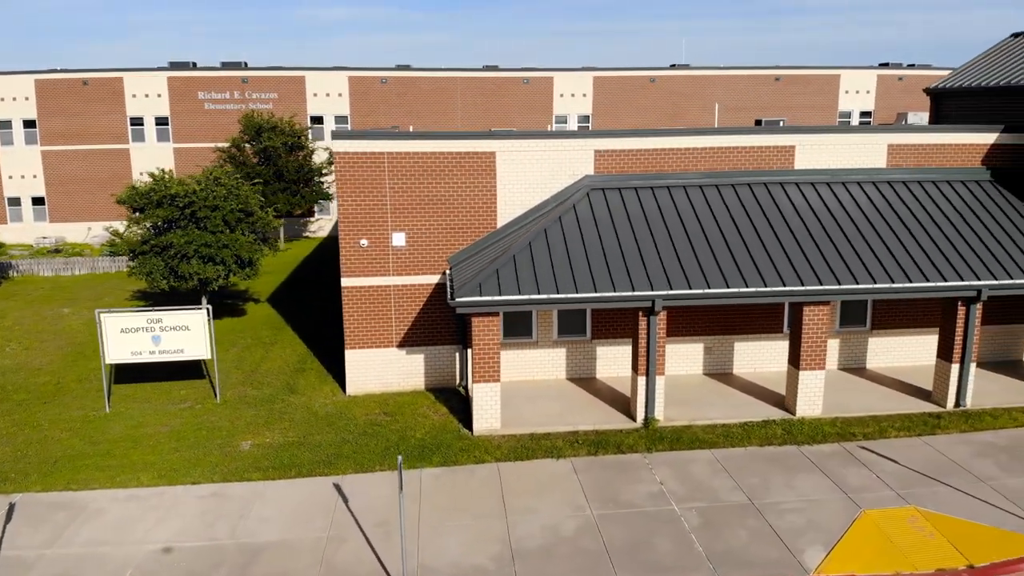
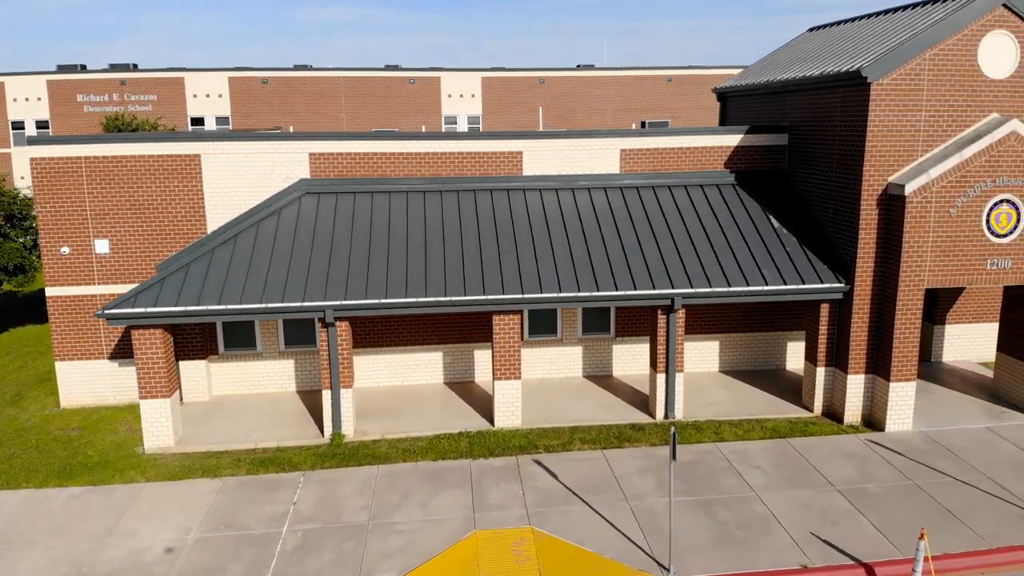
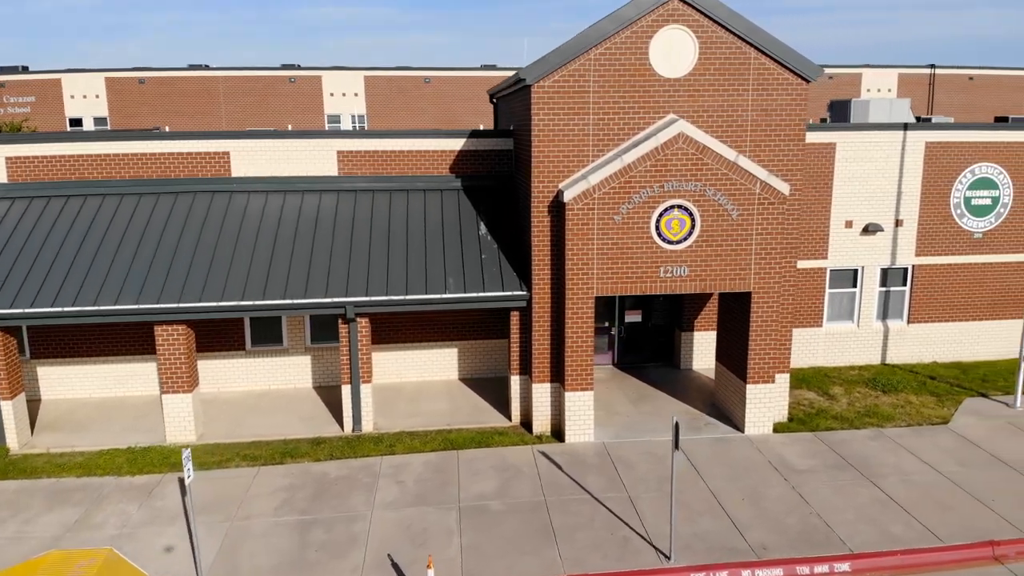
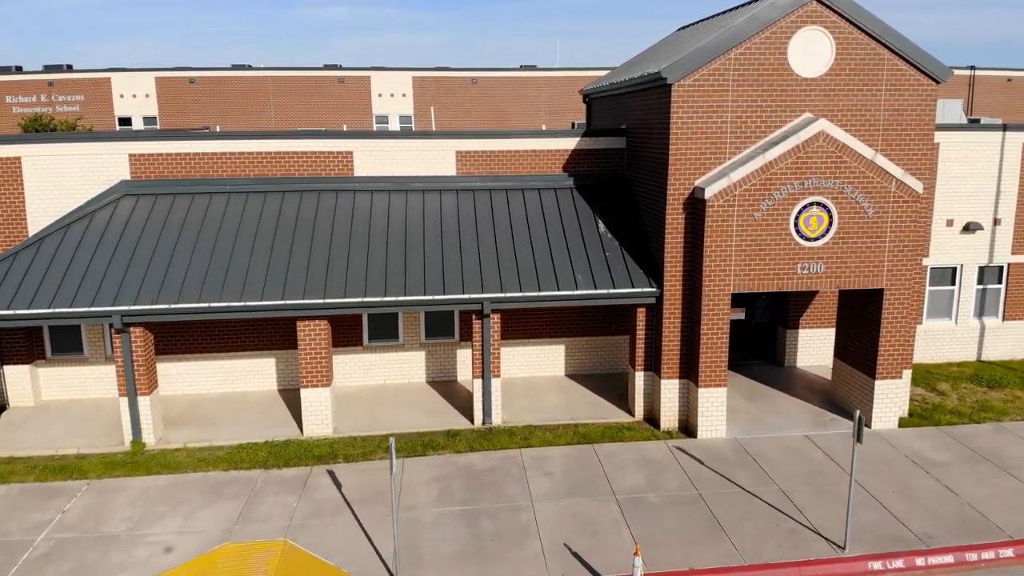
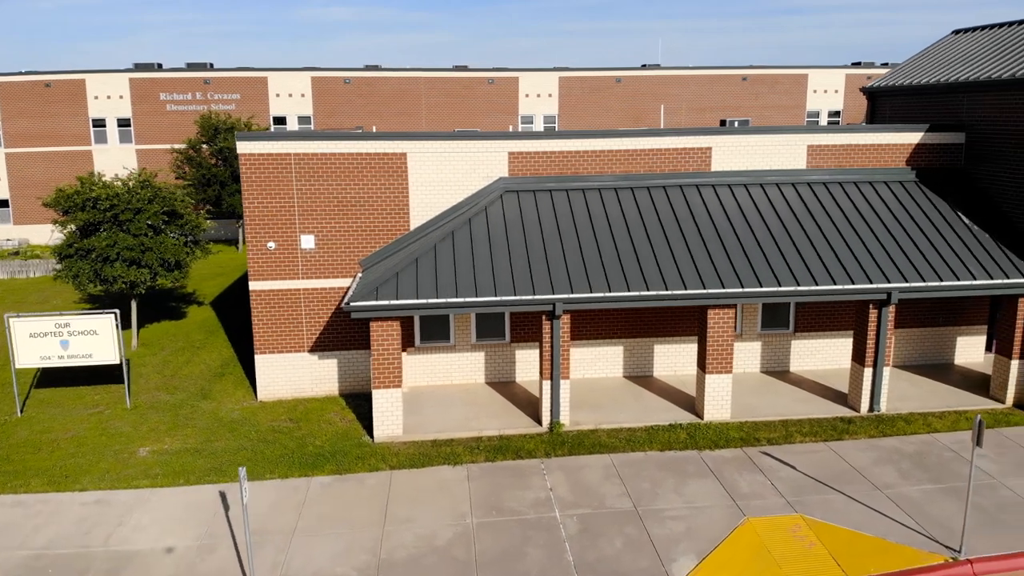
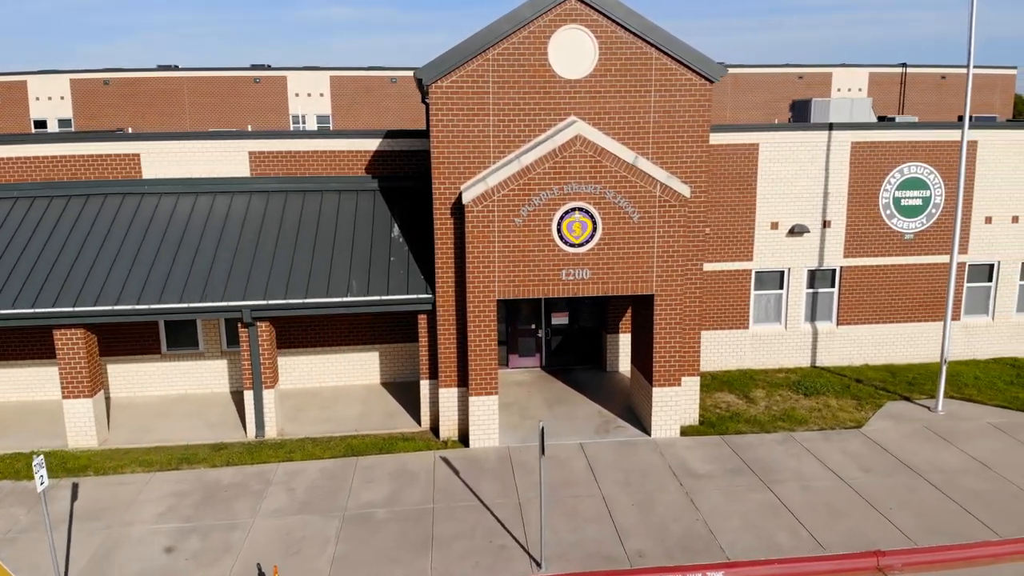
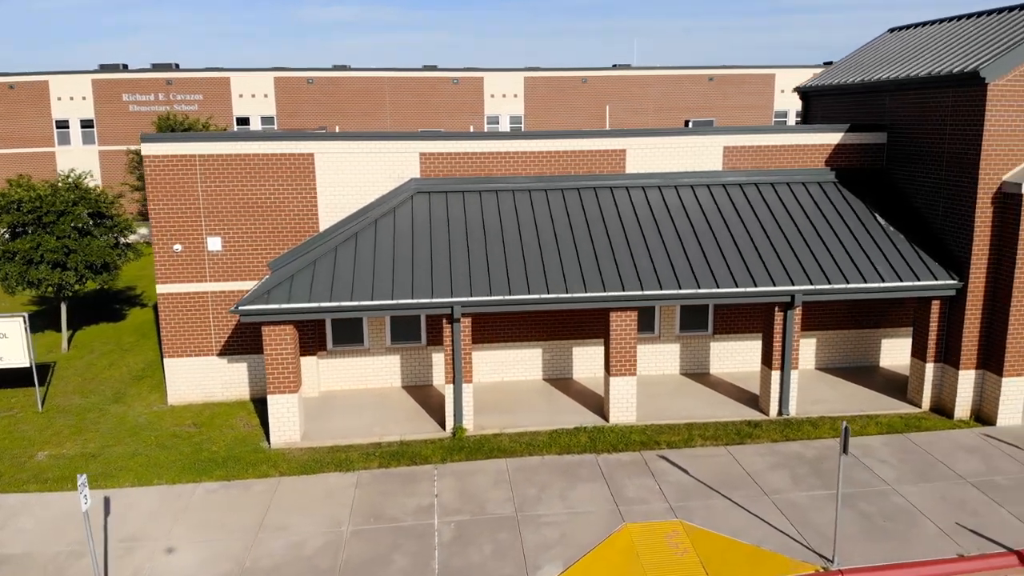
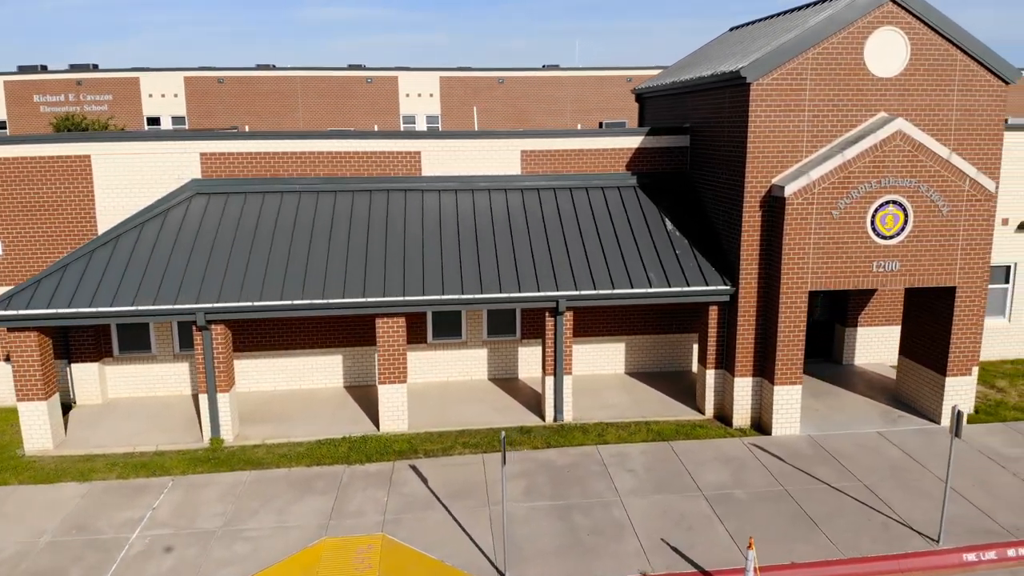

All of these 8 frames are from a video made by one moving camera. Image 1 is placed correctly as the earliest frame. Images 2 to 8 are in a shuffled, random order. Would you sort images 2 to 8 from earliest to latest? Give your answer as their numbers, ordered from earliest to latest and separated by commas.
5, 7, 2, 8, 4, 3, 6
